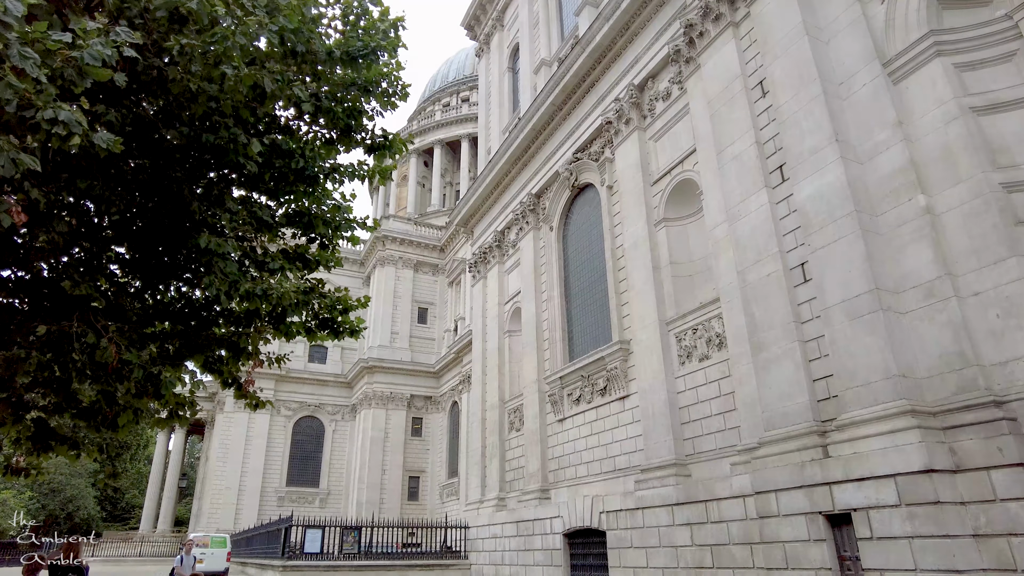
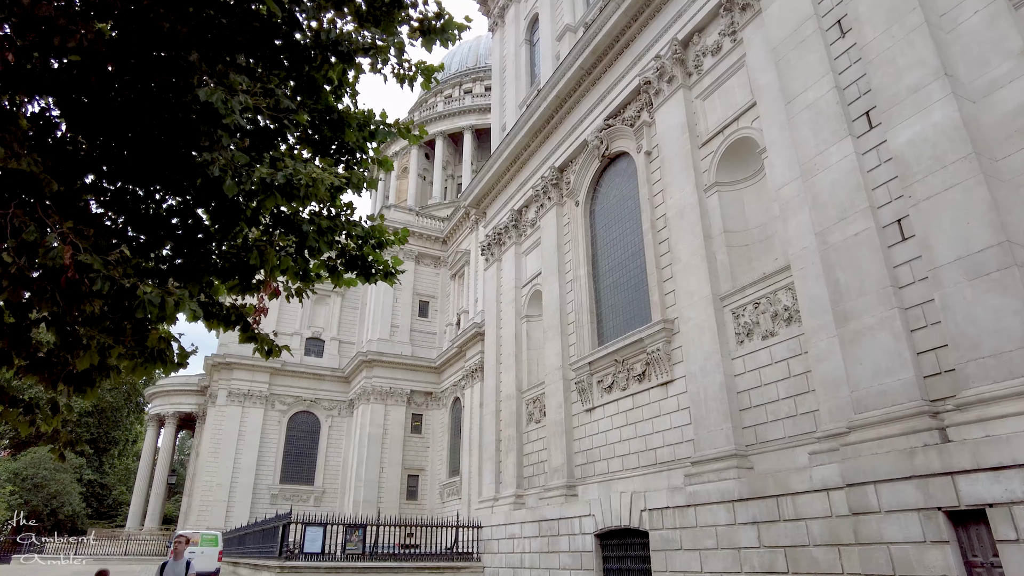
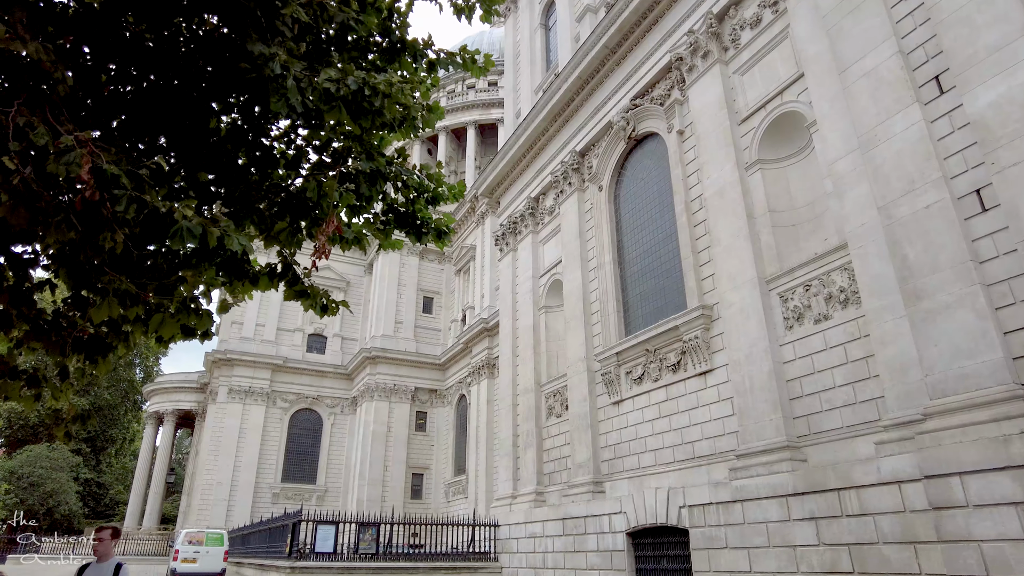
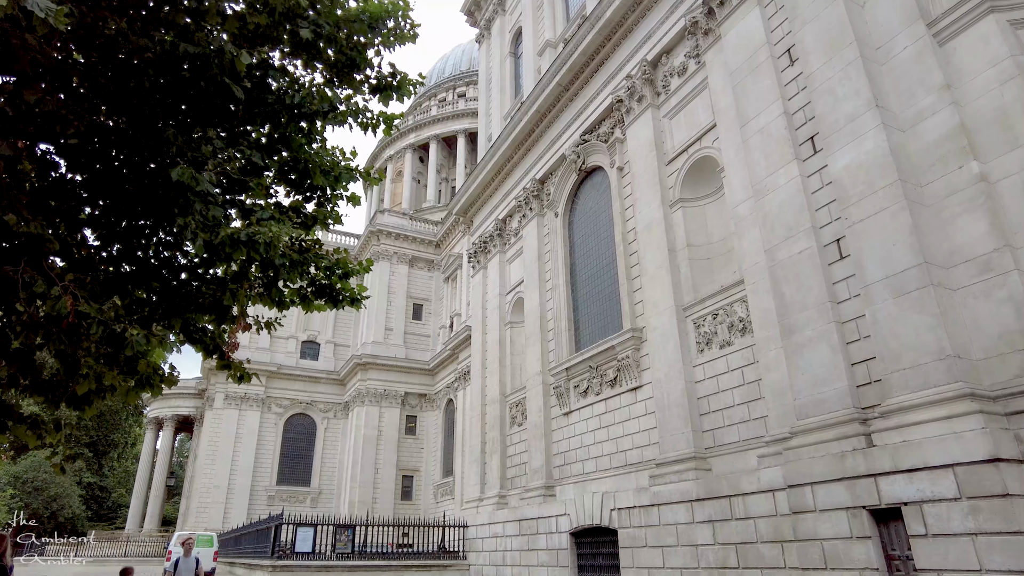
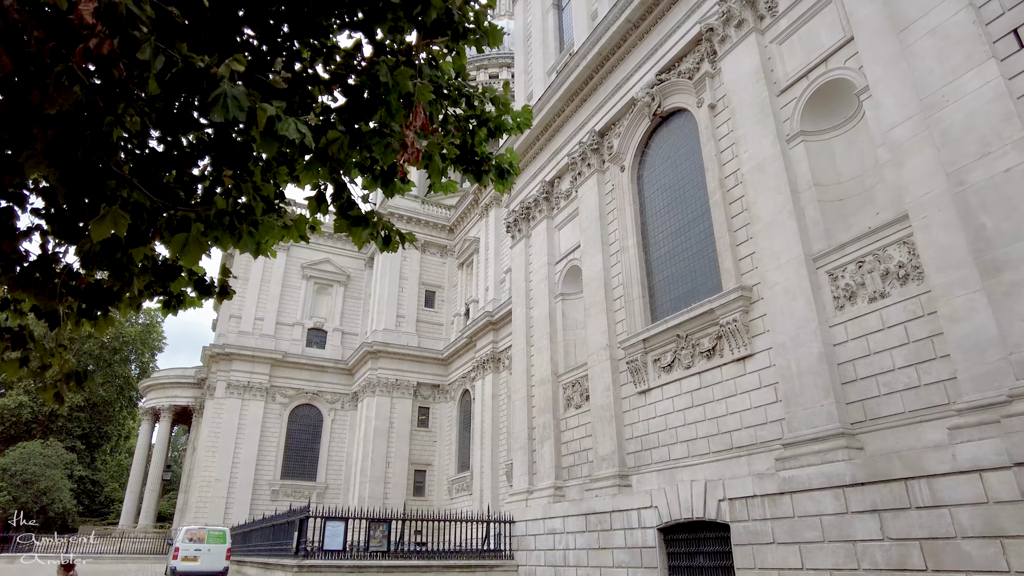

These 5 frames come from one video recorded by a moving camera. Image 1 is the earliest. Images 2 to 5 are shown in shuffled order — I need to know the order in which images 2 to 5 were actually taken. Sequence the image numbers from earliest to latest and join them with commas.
4, 2, 3, 5
